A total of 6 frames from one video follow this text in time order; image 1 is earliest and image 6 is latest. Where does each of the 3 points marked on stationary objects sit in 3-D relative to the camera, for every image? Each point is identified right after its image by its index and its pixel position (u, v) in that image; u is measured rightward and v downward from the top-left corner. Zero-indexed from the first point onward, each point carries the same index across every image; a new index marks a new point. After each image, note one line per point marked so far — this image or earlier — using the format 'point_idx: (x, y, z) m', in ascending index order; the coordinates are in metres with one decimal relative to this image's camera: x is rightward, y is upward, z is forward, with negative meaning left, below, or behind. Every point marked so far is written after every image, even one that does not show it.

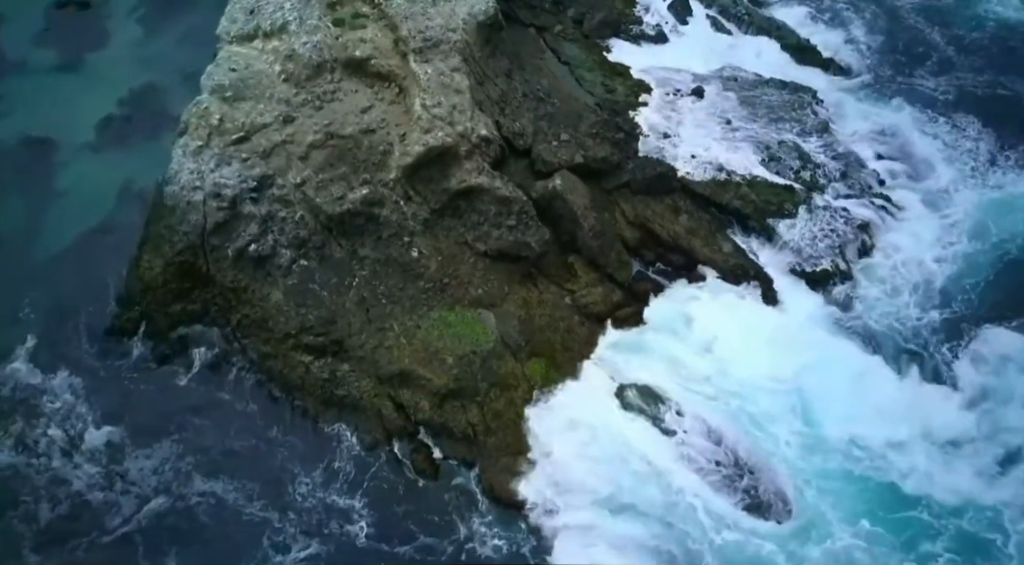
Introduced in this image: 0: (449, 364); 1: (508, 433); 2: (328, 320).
0: (-0.3, -1.0, +9.4) m
1: (+0.3, -1.7, +9.3) m
2: (-1.7, -0.5, +9.7) m
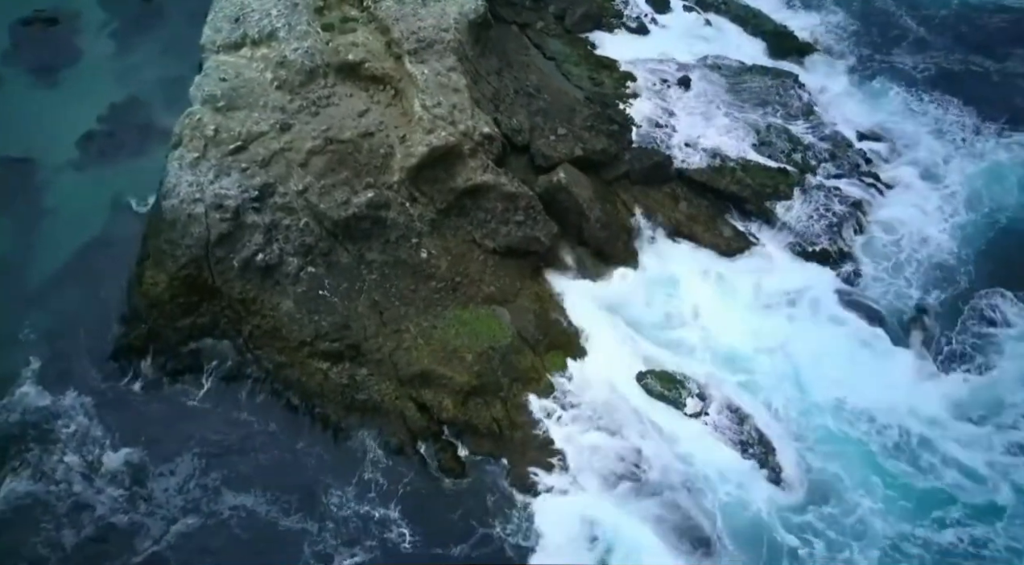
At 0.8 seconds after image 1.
0: (-0.5, -0.8, +9.6) m
1: (+0.2, -1.5, +9.3) m
2: (-1.9, -0.5, +9.9) m
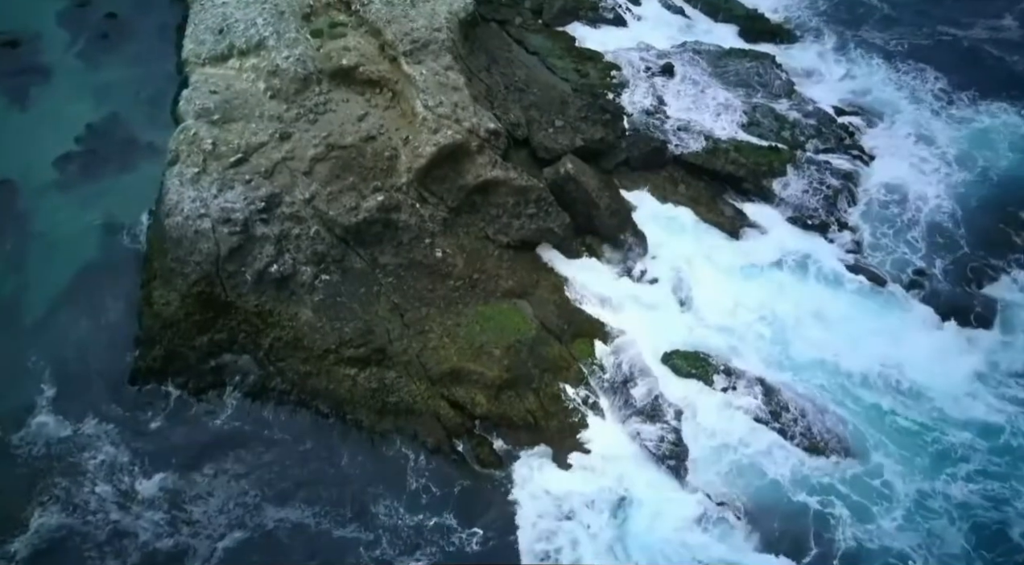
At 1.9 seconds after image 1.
0: (-0.2, -0.8, +9.6) m
1: (+0.6, -1.4, +9.4) m
2: (-1.6, -0.5, +9.9) m
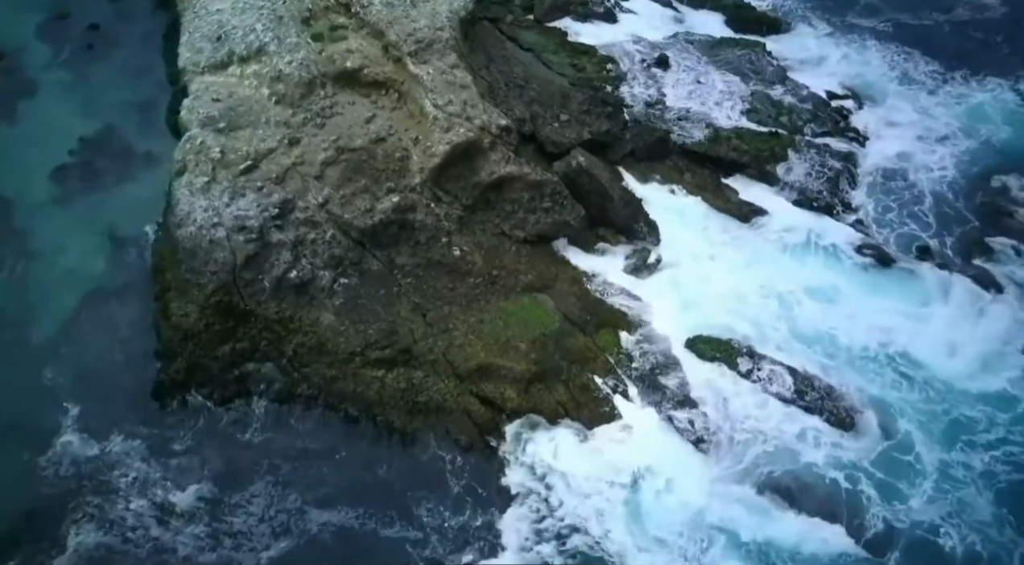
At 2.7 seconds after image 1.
0: (+0.1, -0.7, +9.7) m
1: (+0.9, -1.3, +9.5) m
2: (-1.3, -0.5, +9.9) m
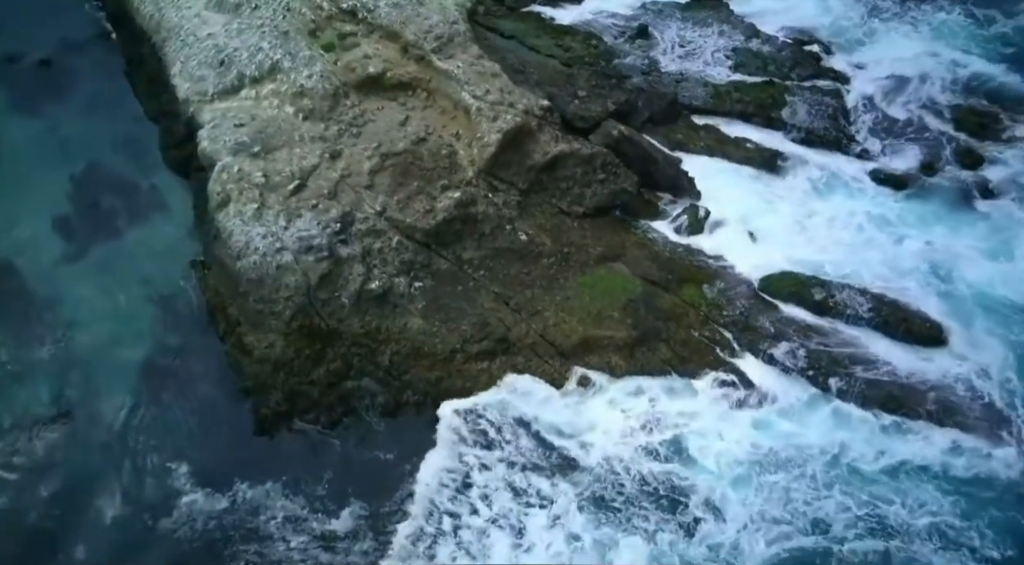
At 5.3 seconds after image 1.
0: (+1.2, -0.4, +9.9) m
1: (+2.0, -0.8, +9.9) m
2: (-0.3, -0.5, +9.9) m
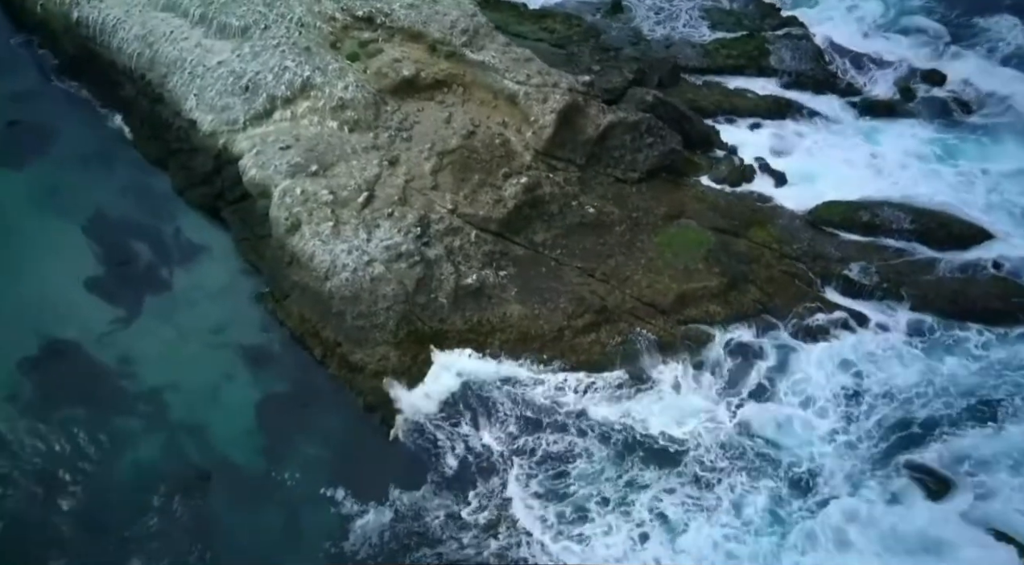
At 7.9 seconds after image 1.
0: (+2.2, +0.2, +10.4) m
1: (+3.1, -0.1, +10.5) m
2: (+0.8, -0.2, +10.1) m
